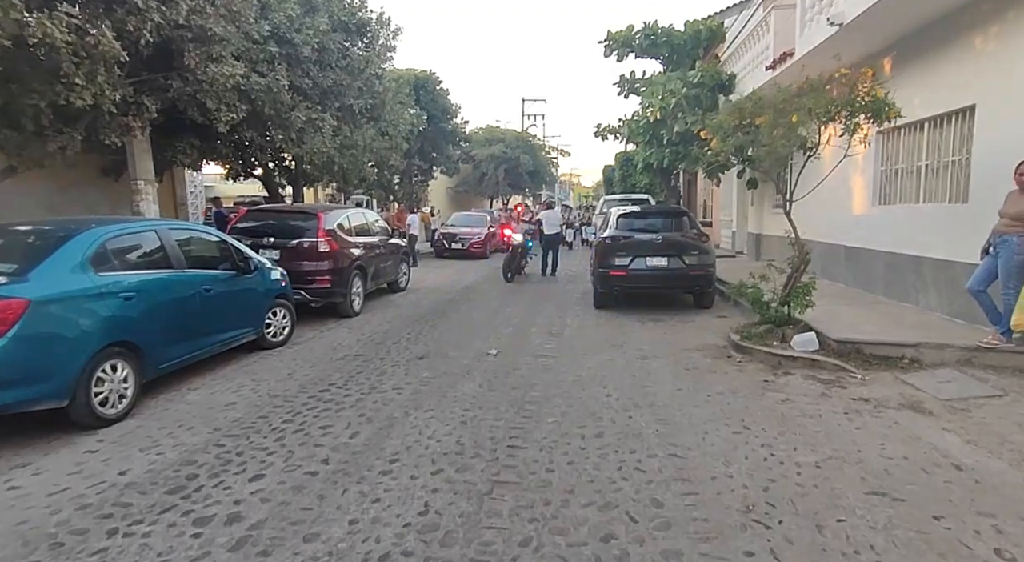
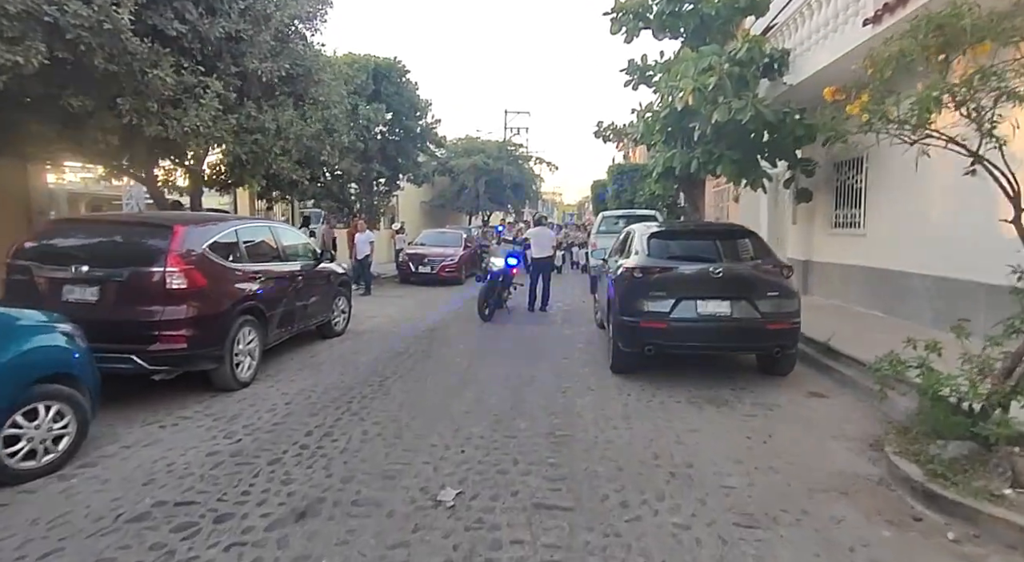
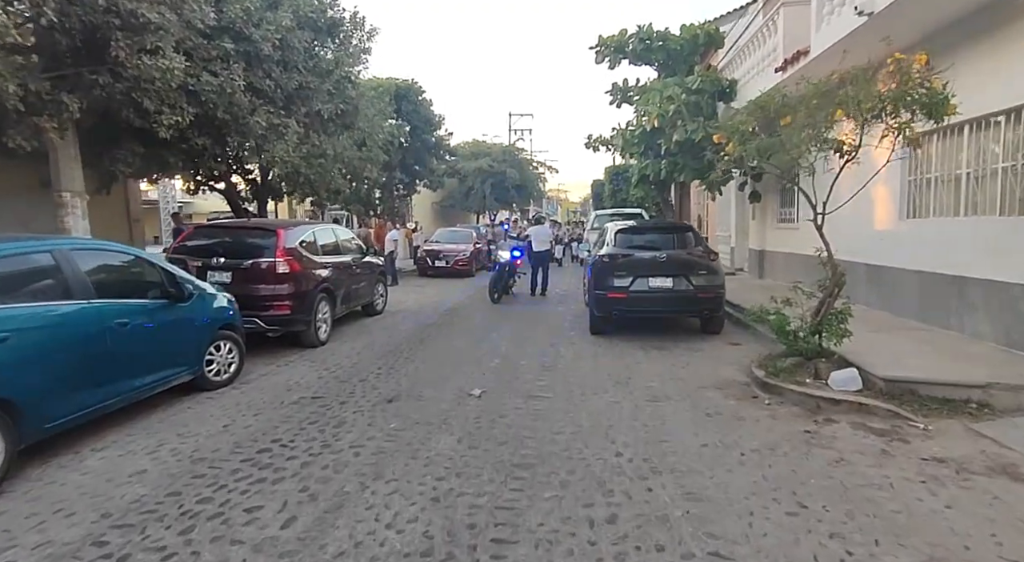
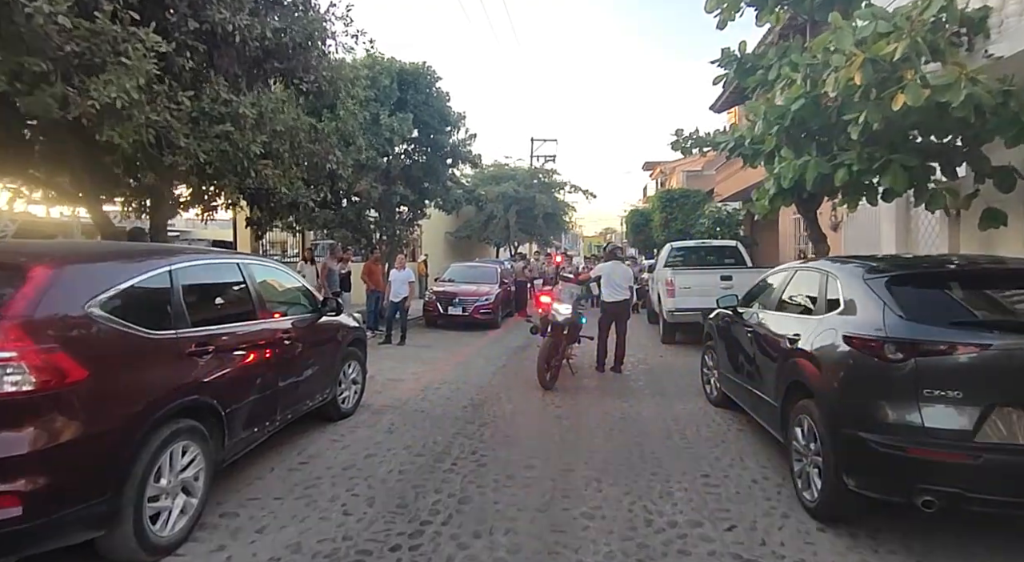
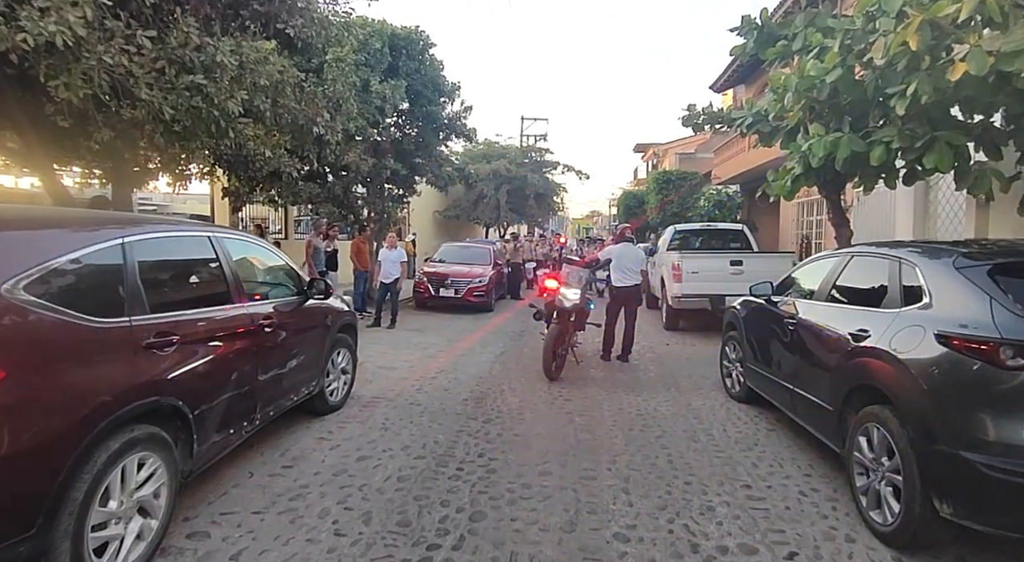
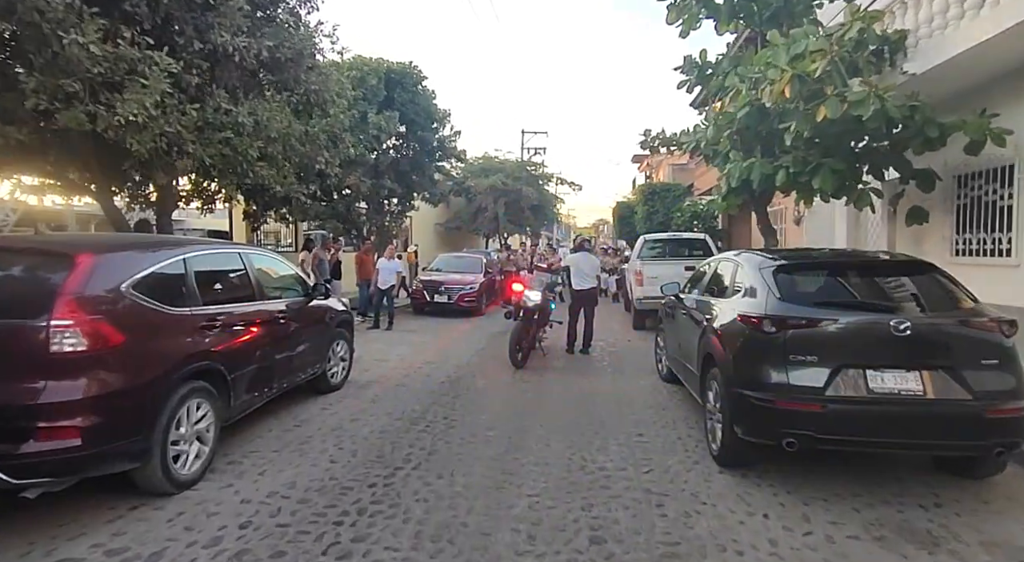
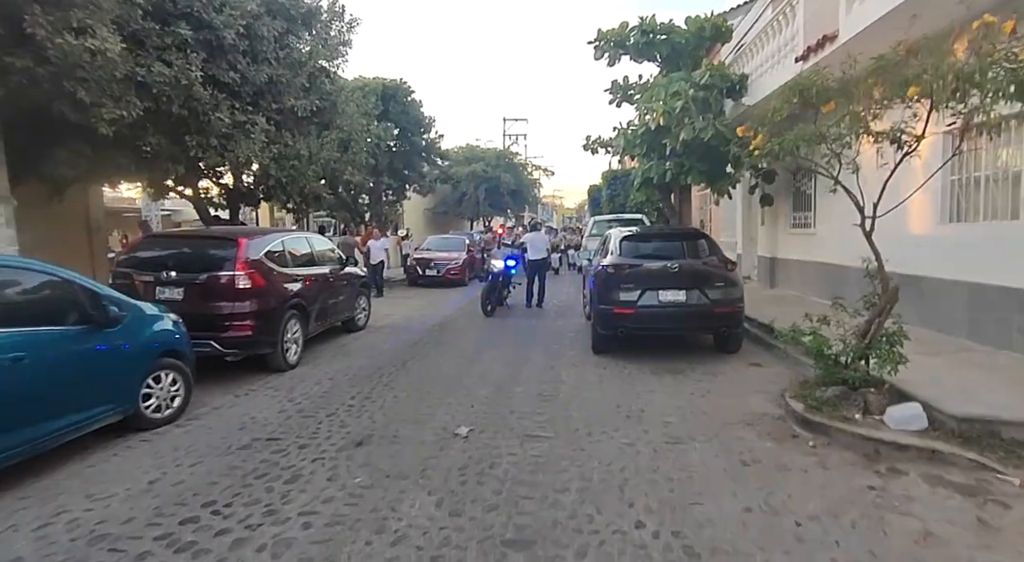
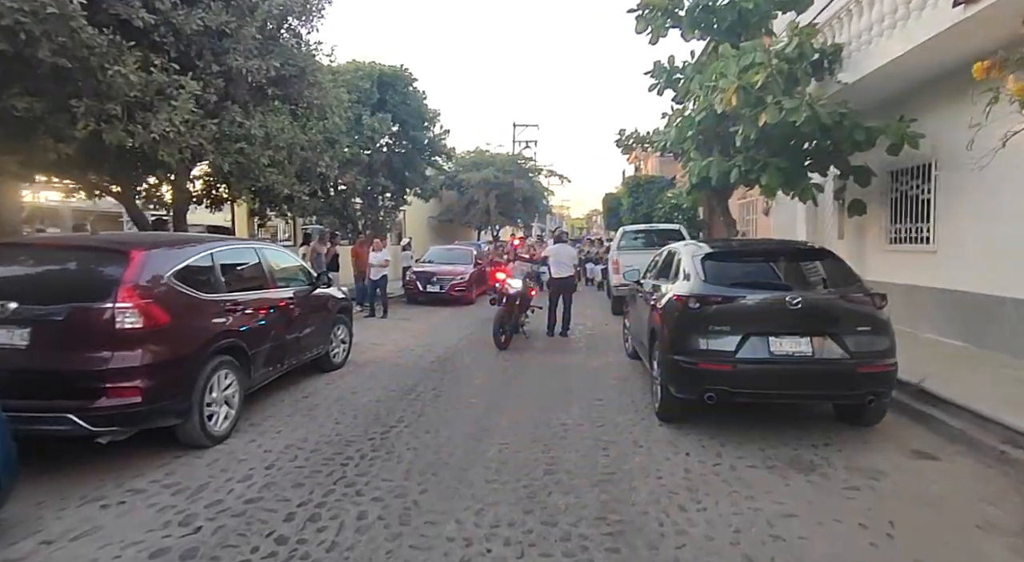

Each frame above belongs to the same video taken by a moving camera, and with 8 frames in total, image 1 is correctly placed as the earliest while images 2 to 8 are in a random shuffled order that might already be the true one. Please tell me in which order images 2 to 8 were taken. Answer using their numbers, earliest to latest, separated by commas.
3, 7, 2, 8, 6, 4, 5
